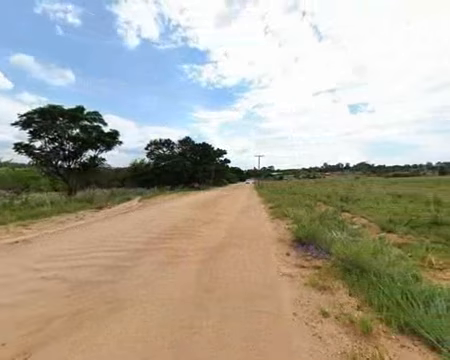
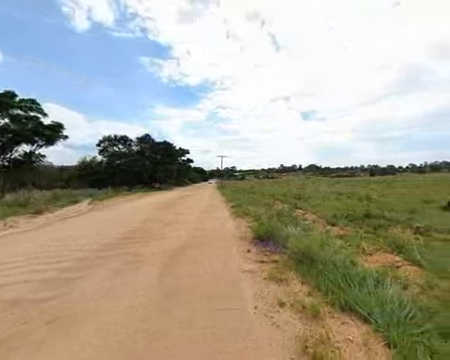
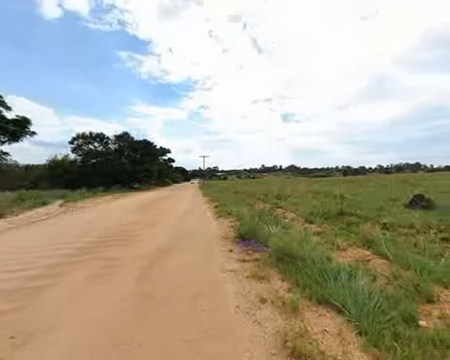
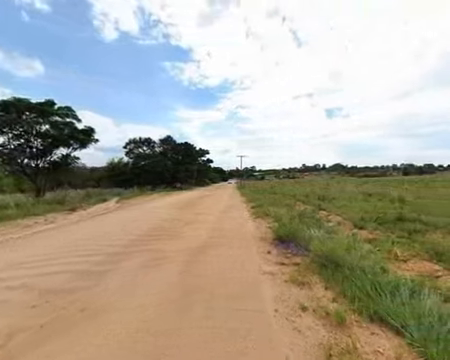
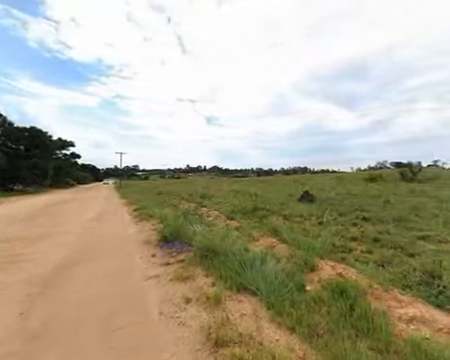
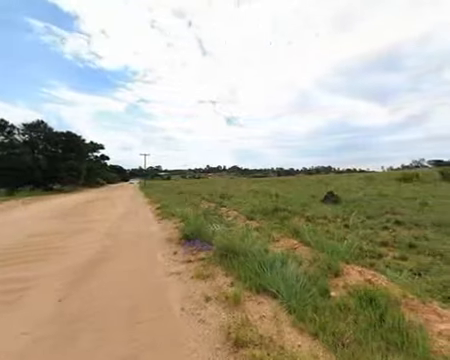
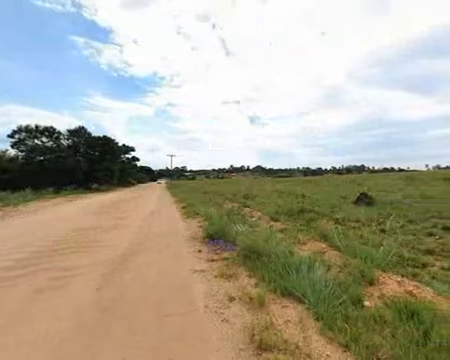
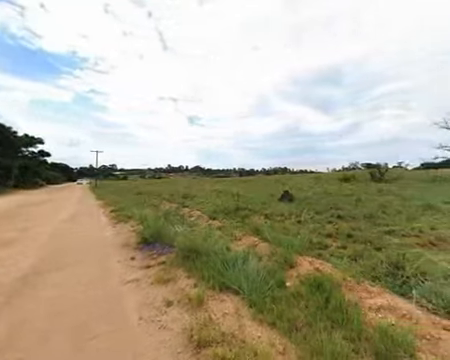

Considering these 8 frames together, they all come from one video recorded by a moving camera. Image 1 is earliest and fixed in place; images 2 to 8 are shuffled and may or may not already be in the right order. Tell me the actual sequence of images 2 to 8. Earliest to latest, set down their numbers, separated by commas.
4, 2, 3, 7, 6, 5, 8
